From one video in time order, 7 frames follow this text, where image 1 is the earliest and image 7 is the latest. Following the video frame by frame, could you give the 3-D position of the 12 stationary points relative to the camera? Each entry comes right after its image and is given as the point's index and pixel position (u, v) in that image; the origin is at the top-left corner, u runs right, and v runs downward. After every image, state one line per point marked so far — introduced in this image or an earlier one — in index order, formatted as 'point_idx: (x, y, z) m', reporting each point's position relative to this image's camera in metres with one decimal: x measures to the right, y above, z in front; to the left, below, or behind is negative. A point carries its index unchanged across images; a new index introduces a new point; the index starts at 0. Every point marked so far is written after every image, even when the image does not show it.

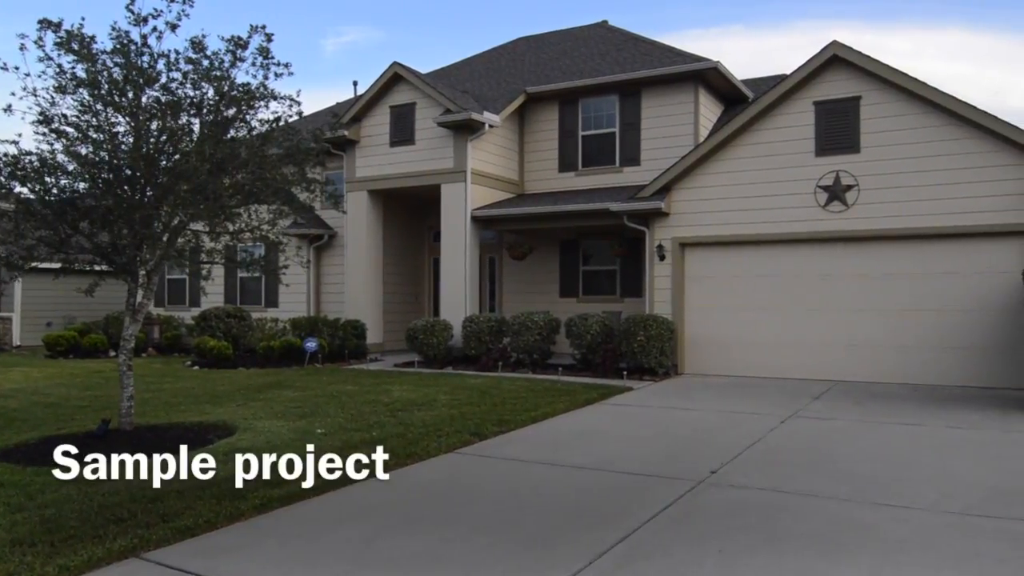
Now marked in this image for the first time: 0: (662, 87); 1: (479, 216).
0: (+5.3, +7.2, +15.0) m
1: (-1.3, +2.6, +15.8) m
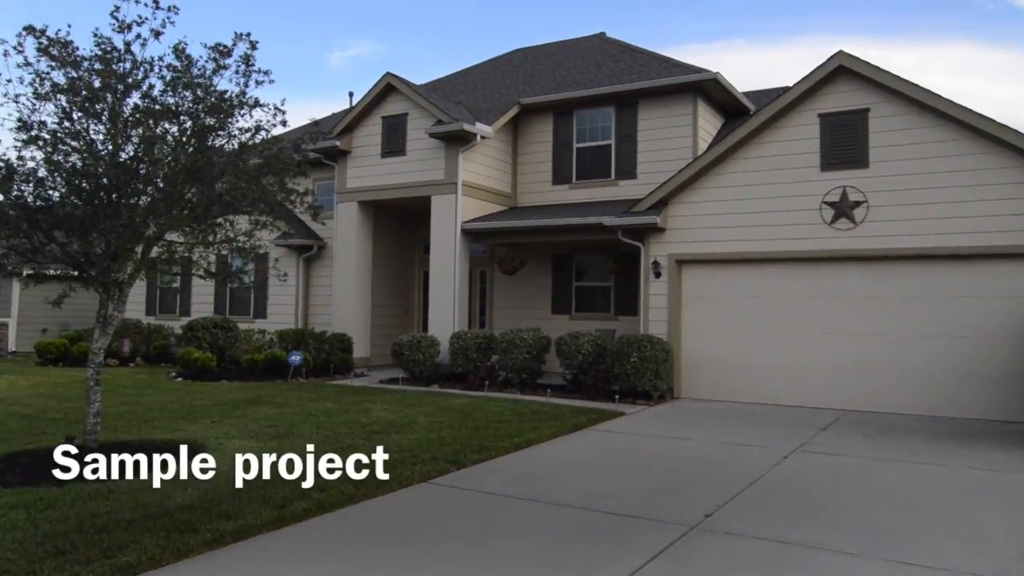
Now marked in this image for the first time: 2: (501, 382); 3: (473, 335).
0: (+5.1, +6.5, +14.7) m
1: (-1.5, +2.1, +15.4) m
2: (-0.4, -3.1, +14.0) m
3: (-1.3, -1.6, +14.3) m
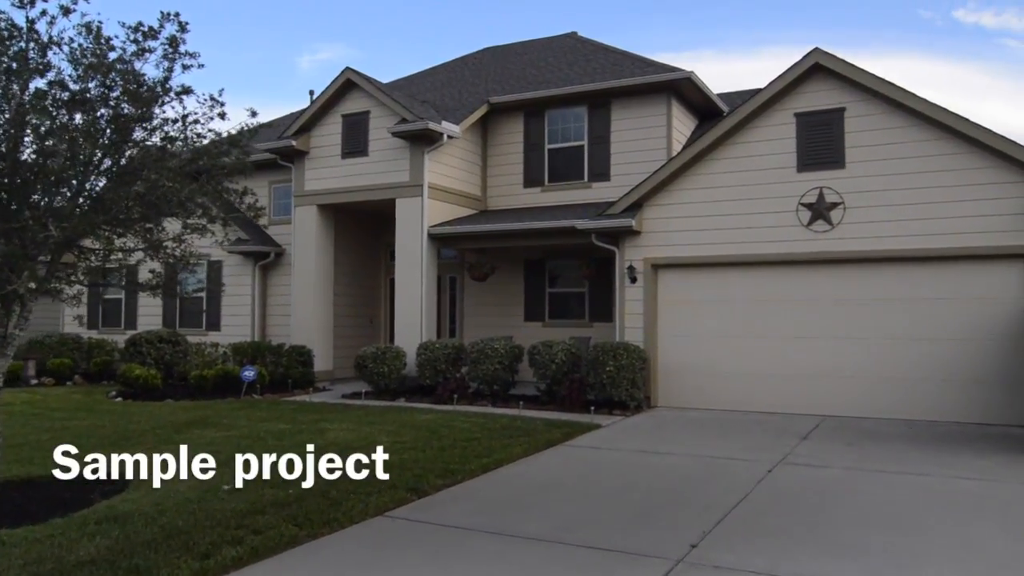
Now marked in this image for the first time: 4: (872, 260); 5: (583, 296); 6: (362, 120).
0: (+4.0, +6.4, +14.3) m
1: (-2.6, +1.8, +14.6) m
2: (-1.3, -3.3, +13.2) m
3: (-2.2, -1.8, +13.4) m
4: (+8.7, +0.7, +10.2) m
5: (+2.4, -0.3, +14.6) m
6: (-5.6, +6.2, +15.8) m
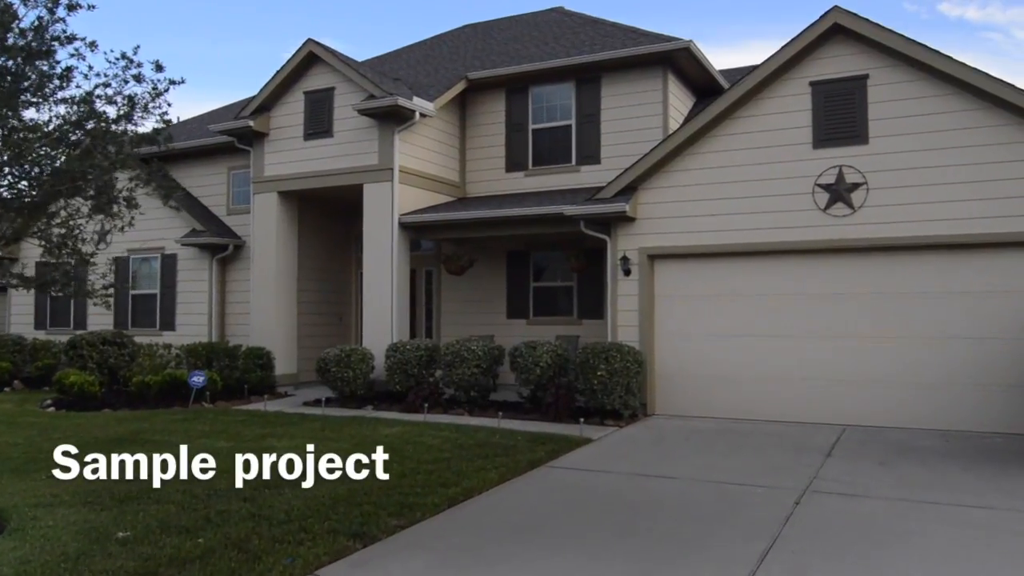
0: (+3.4, +6.5, +13.0) m
1: (-3.2, +2.0, +13.1) m
2: (-1.8, -3.2, +11.8) m
3: (-2.8, -1.7, +12.0) m
4: (+8.2, +0.8, +9.1) m
5: (+1.8, -0.1, +13.3) m
6: (-6.2, +6.4, +14.2) m
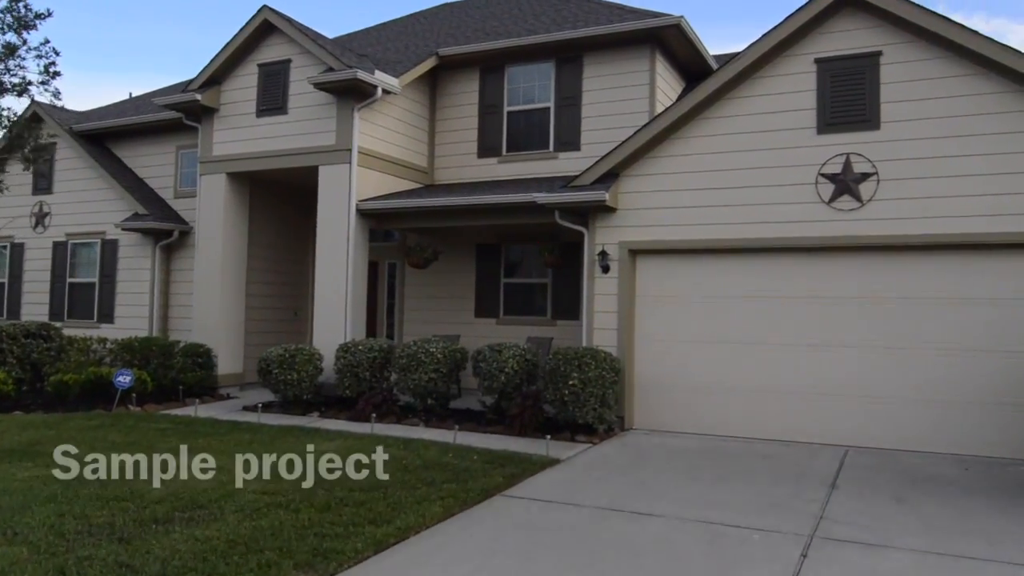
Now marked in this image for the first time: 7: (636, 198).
0: (+2.7, +6.6, +11.9) m
1: (-4.0, +2.1, +11.8) m
2: (-2.7, -3.0, +10.5) m
3: (-3.6, -1.5, +10.7) m
4: (+7.5, +0.7, +8.1) m
5: (+0.9, 0.0, +12.1) m
6: (-7.0, +6.6, +12.8) m
7: (+2.7, +2.0, +9.3) m
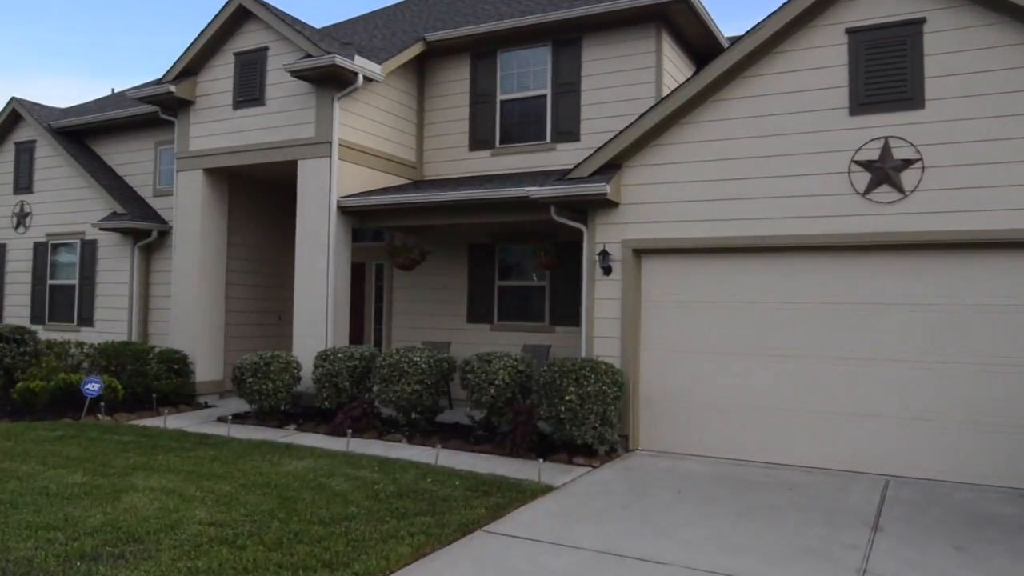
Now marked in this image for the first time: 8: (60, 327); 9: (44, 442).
0: (+2.6, +6.5, +11.0) m
1: (-4.1, +2.1, +10.9) m
2: (-2.9, -3.1, +9.6) m
3: (-3.8, -1.6, +9.8) m
4: (+7.3, +0.7, +7.2) m
5: (+0.8, -0.1, +11.2) m
6: (-7.1, +6.5, +12.0) m
7: (+2.5, +1.9, +8.4) m
8: (-17.2, -1.5, +16.1) m
9: (-10.2, -3.4, +9.4) m
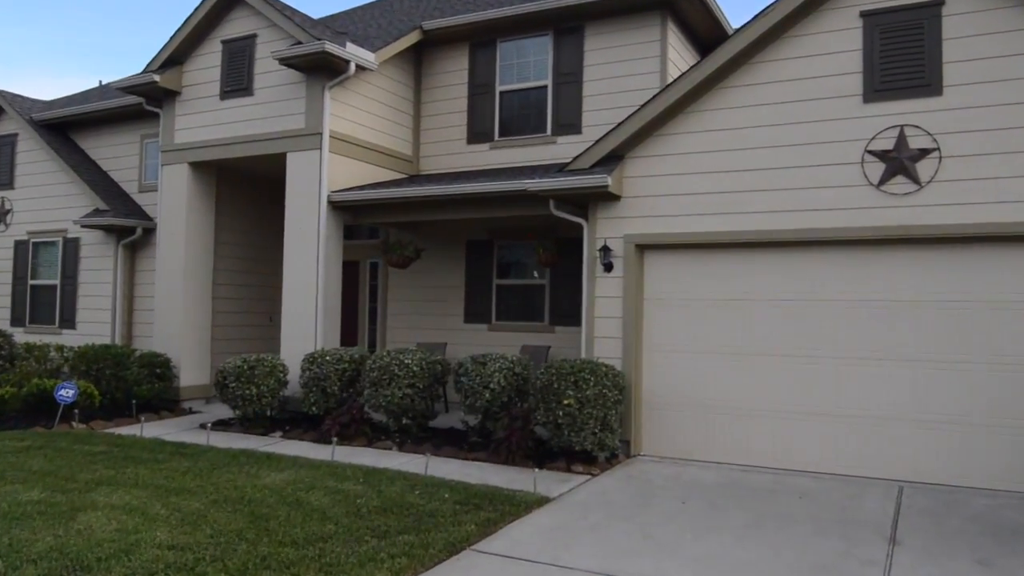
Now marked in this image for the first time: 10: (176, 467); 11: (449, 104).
0: (+2.5, +6.5, +10.6) m
1: (-4.2, +2.1, +10.5) m
2: (-3.0, -3.0, +9.1) m
3: (-3.9, -1.5, +9.3) m
4: (+7.2, +0.7, +6.8) m
5: (+0.7, -0.1, +10.8) m
6: (-7.2, +6.6, +11.6) m
7: (+2.5, +2.0, +8.0) m
8: (-17.4, -1.4, +15.6) m
9: (-10.3, -3.4, +8.9) m
10: (-6.1, -3.2, +7.9) m
11: (-1.7, +5.0, +11.7) m
